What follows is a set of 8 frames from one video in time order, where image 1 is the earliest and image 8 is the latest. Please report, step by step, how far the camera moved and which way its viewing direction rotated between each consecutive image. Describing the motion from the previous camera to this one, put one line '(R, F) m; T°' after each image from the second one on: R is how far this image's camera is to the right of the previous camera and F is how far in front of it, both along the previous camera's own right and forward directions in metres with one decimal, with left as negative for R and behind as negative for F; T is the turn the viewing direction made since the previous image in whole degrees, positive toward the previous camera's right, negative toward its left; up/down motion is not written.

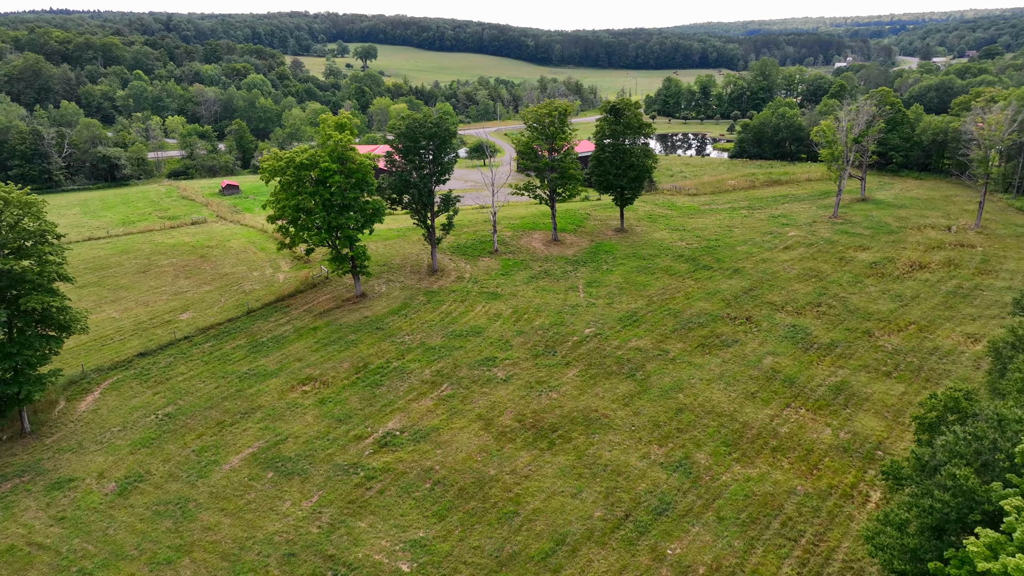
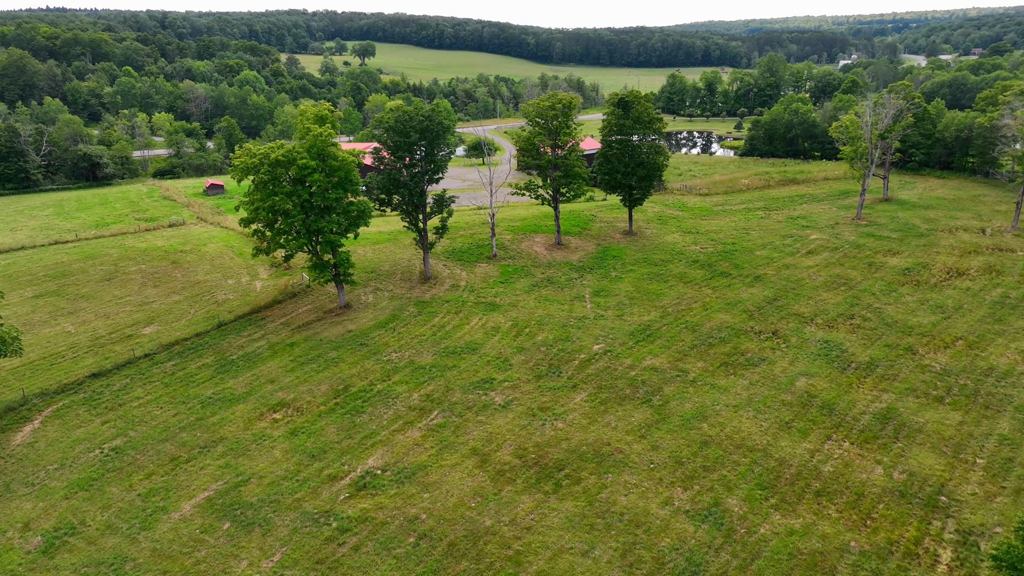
(0.0, +3.2) m; 0°
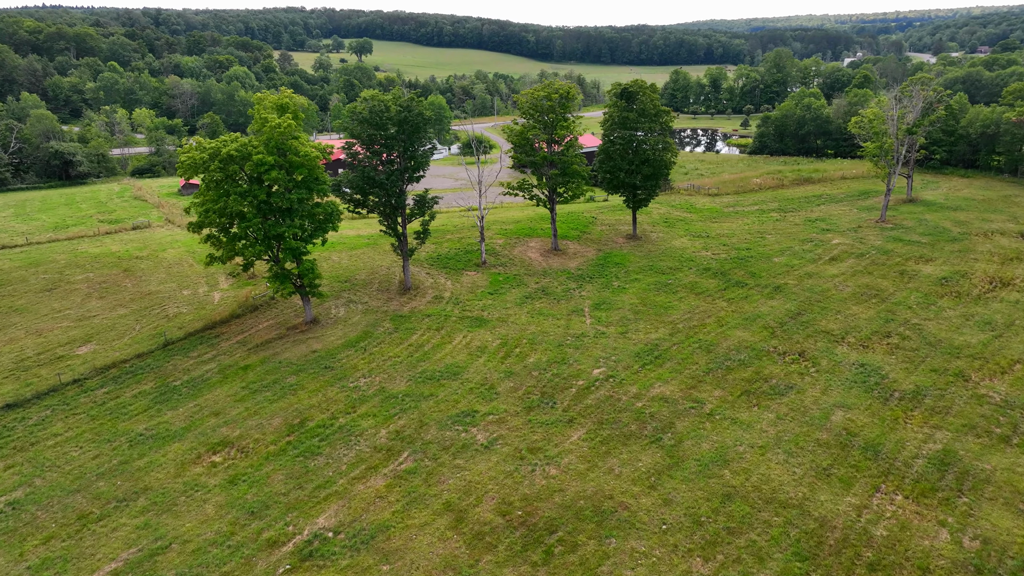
(+0.5, +3.7) m; 0°
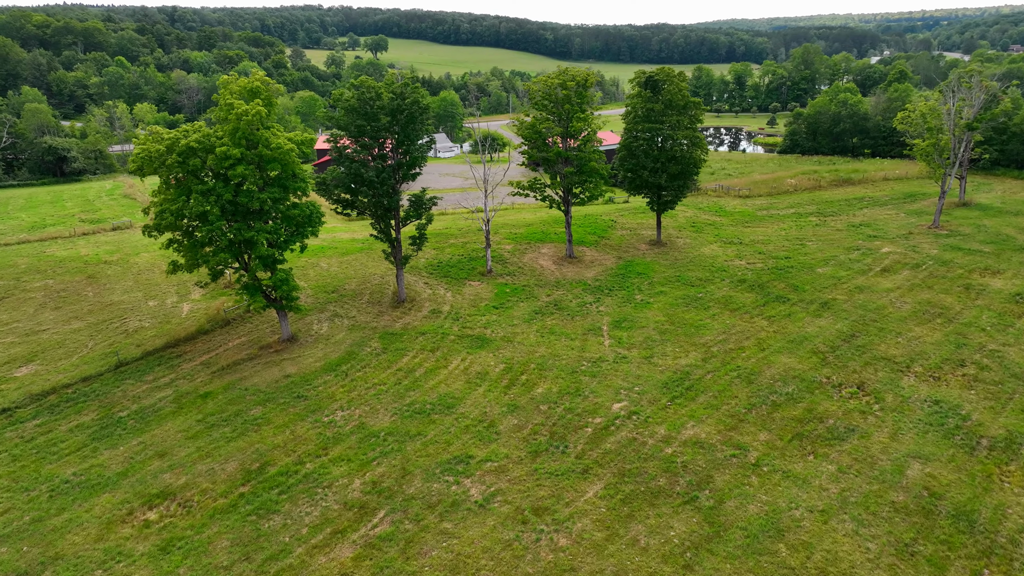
(+0.3, +3.7) m; -1°
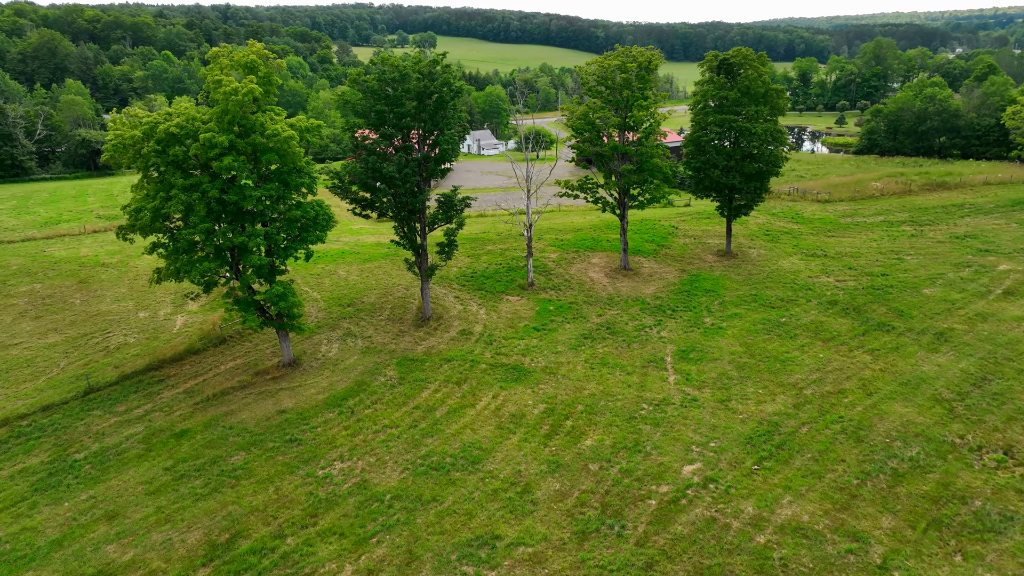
(0.0, +4.2) m; -4°
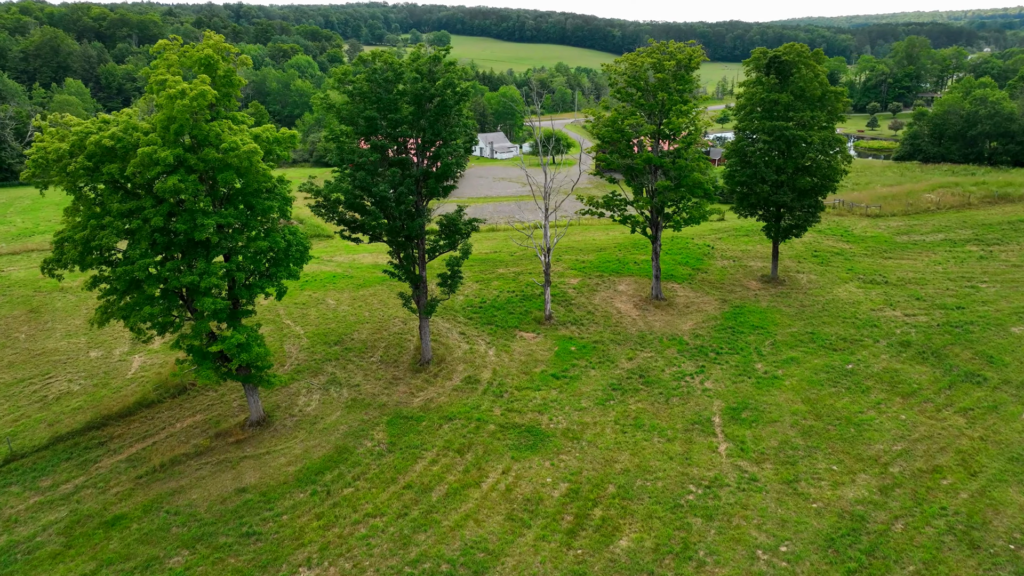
(-0.1, +3.5) m; -1°
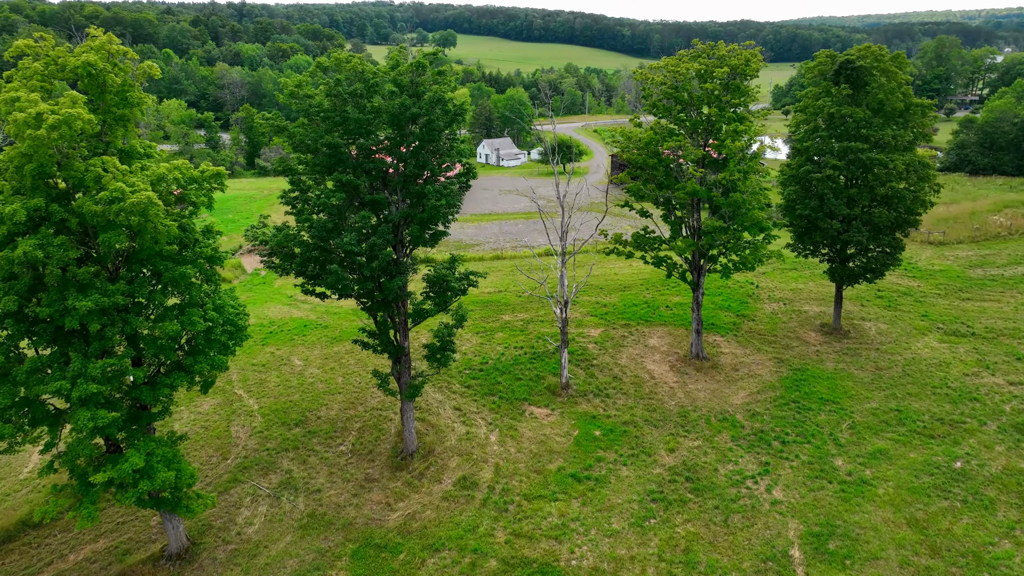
(0.0, +4.4) m; -1°
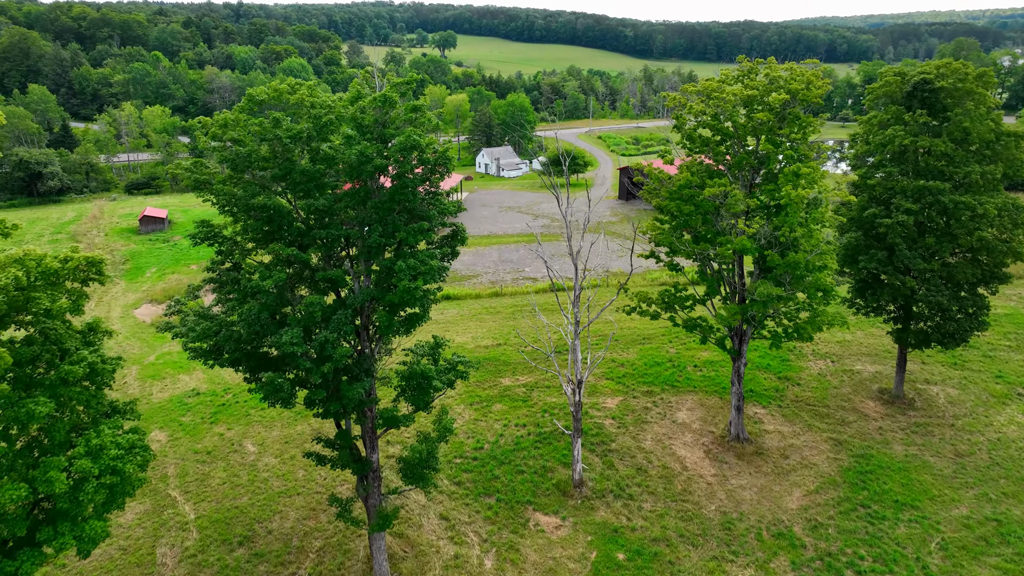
(0.0, +3.4) m; 0°
